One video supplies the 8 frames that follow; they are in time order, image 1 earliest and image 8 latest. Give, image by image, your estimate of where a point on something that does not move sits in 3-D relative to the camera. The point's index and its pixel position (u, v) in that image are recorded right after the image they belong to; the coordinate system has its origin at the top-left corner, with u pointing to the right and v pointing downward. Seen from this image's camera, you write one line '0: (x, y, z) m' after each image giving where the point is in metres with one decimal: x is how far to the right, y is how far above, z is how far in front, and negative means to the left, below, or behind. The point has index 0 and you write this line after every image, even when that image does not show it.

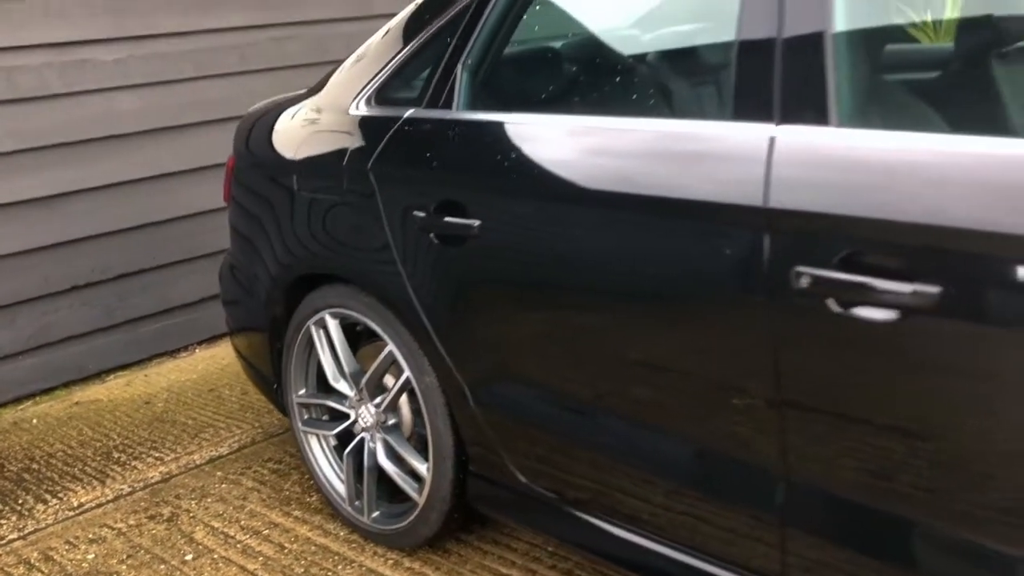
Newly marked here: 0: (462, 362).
0: (-0.1, -0.2, +2.3) m
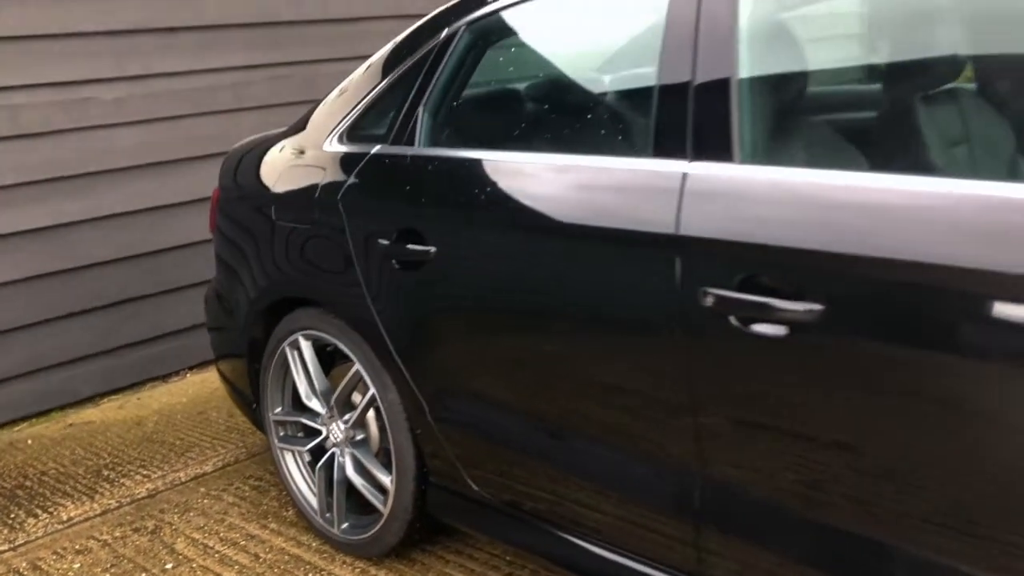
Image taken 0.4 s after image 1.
0: (-0.2, -0.2, +2.4) m
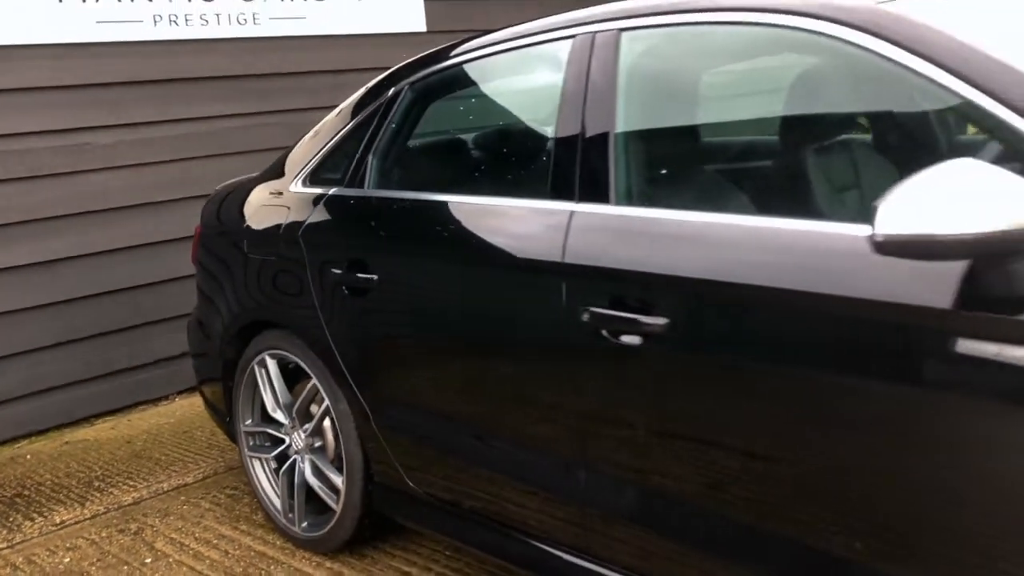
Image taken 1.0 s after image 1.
0: (-0.4, -0.3, +2.8) m
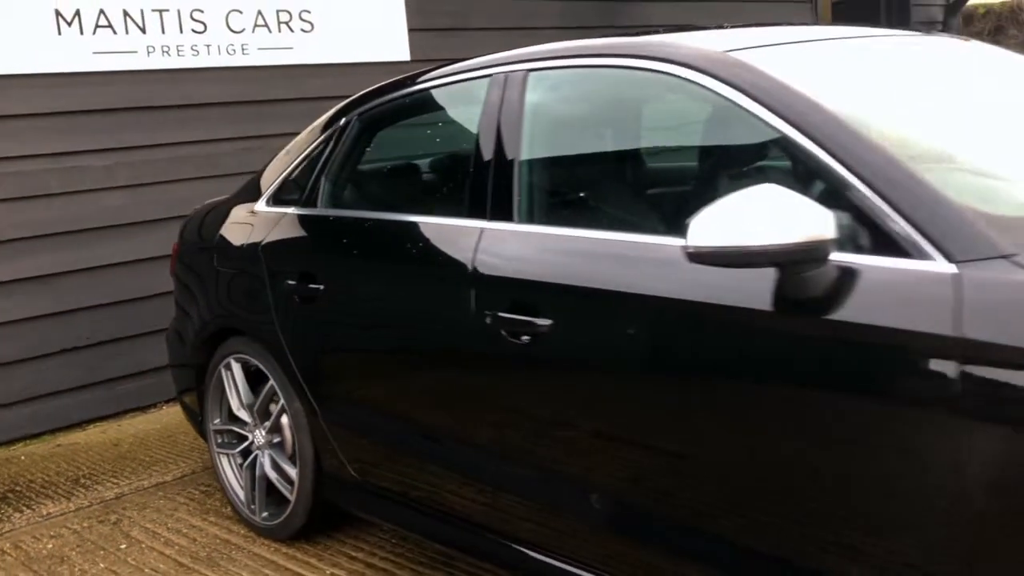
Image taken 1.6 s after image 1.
0: (-0.6, -0.3, +3.1) m
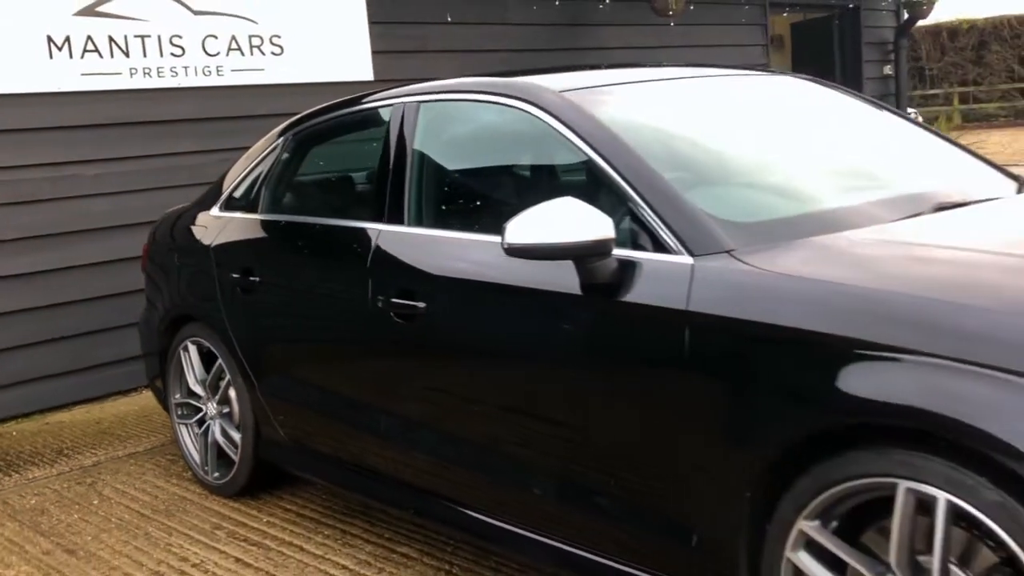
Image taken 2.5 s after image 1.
0: (-1.0, -0.3, +3.7) m
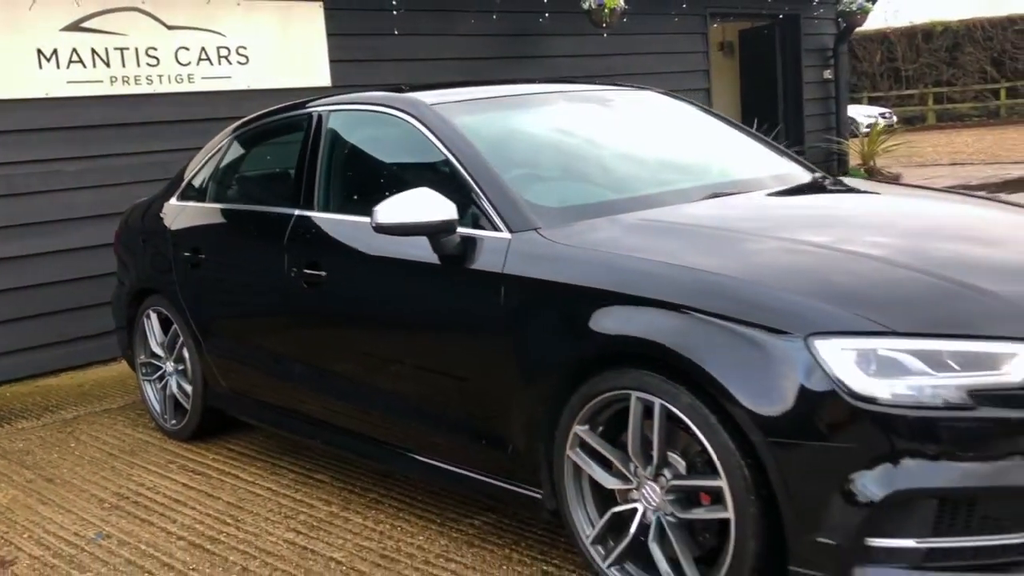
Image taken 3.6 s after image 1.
0: (-1.4, -0.2, +4.4) m
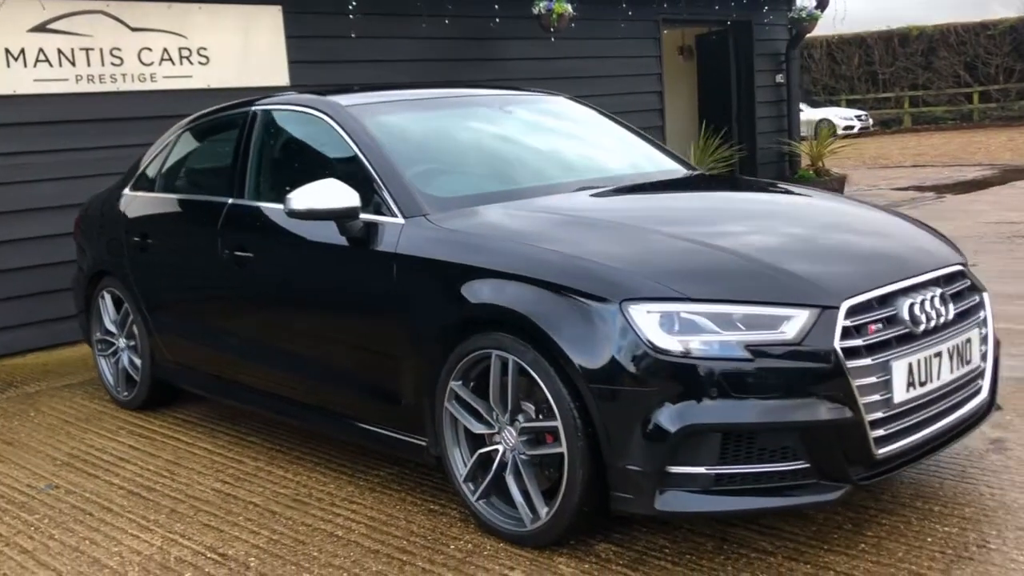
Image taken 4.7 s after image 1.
0: (-1.8, -0.1, +4.9) m
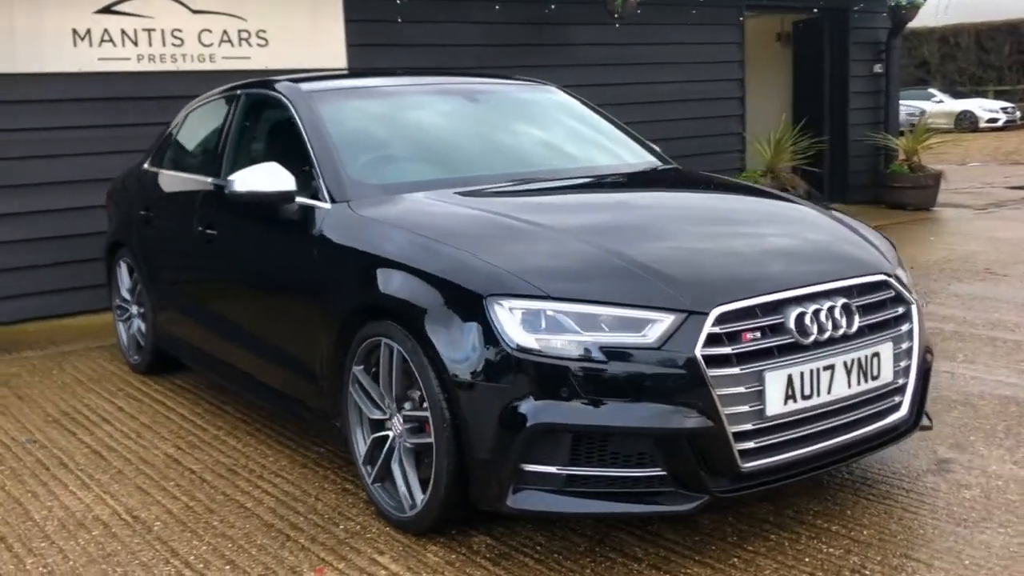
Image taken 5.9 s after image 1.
0: (-1.9, 0.0, +5.2) m
